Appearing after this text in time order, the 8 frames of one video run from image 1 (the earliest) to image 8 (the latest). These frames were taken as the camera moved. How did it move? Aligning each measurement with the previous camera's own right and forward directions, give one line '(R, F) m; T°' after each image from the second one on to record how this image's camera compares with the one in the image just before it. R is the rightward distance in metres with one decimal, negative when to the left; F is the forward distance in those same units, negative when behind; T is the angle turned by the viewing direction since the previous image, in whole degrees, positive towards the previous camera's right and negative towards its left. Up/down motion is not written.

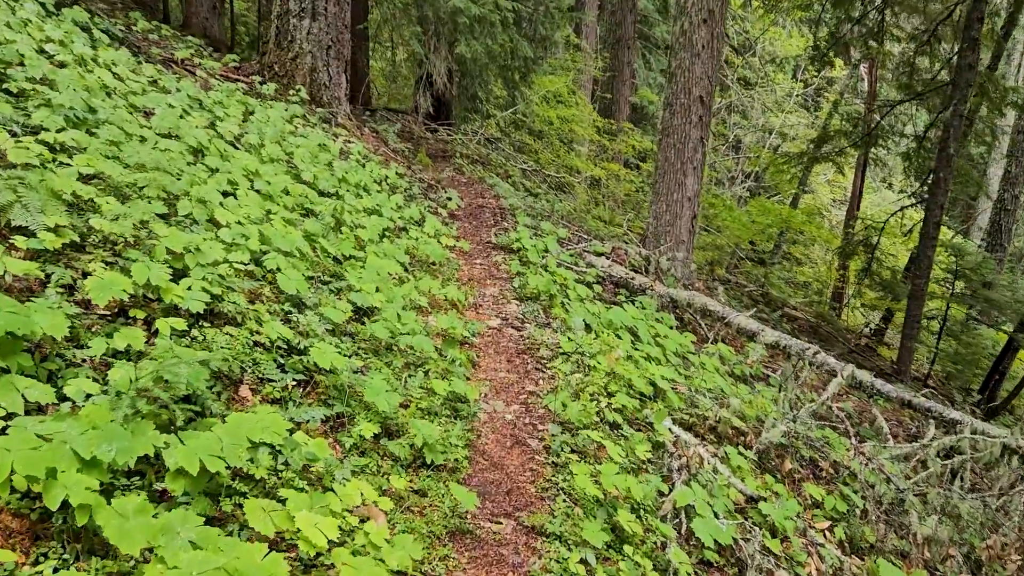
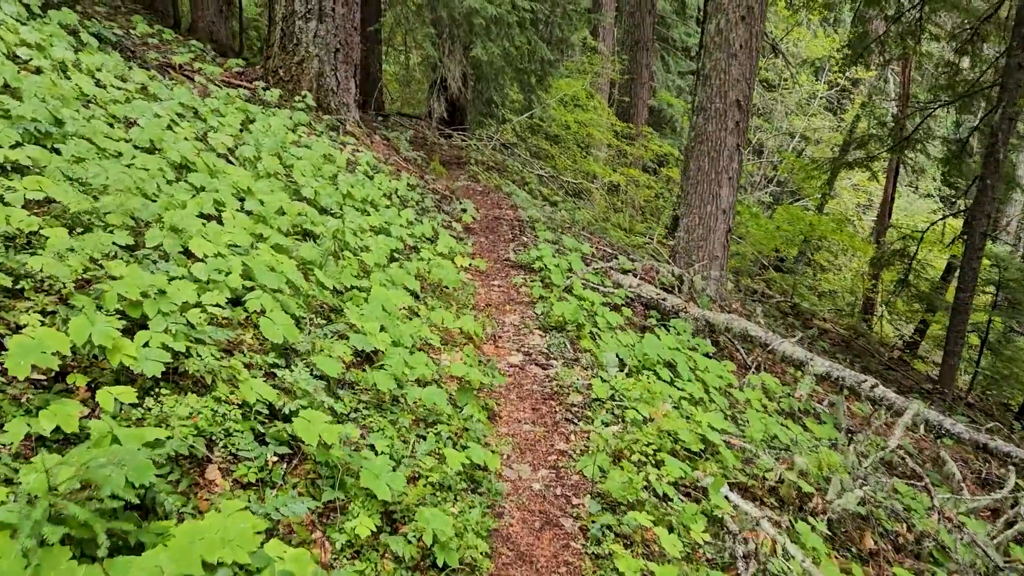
(-0.1, +0.6) m; -1°
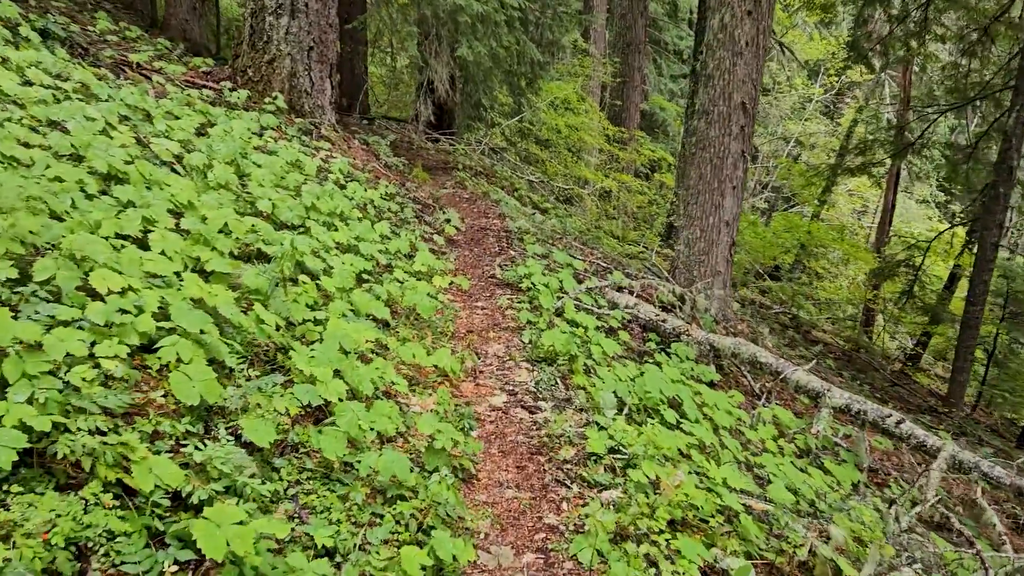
(0.0, +0.6) m; +1°
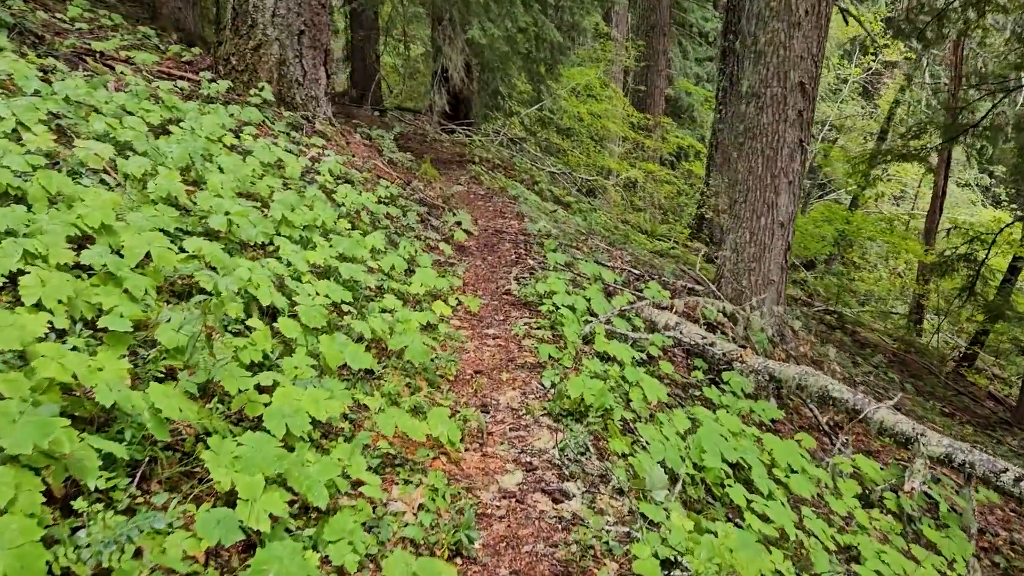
(0.0, +1.0) m; -2°
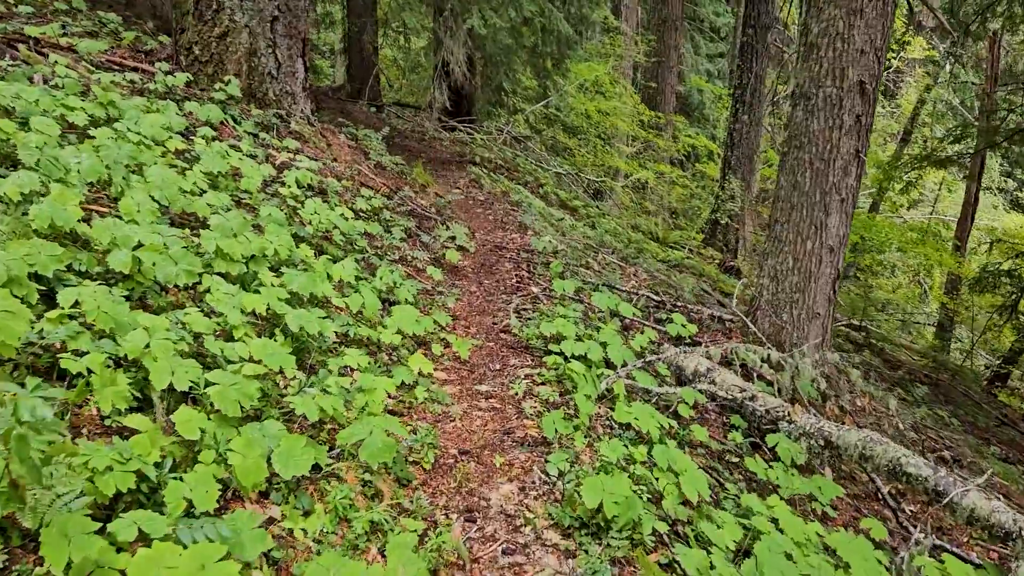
(0.0, +0.9) m; 0°
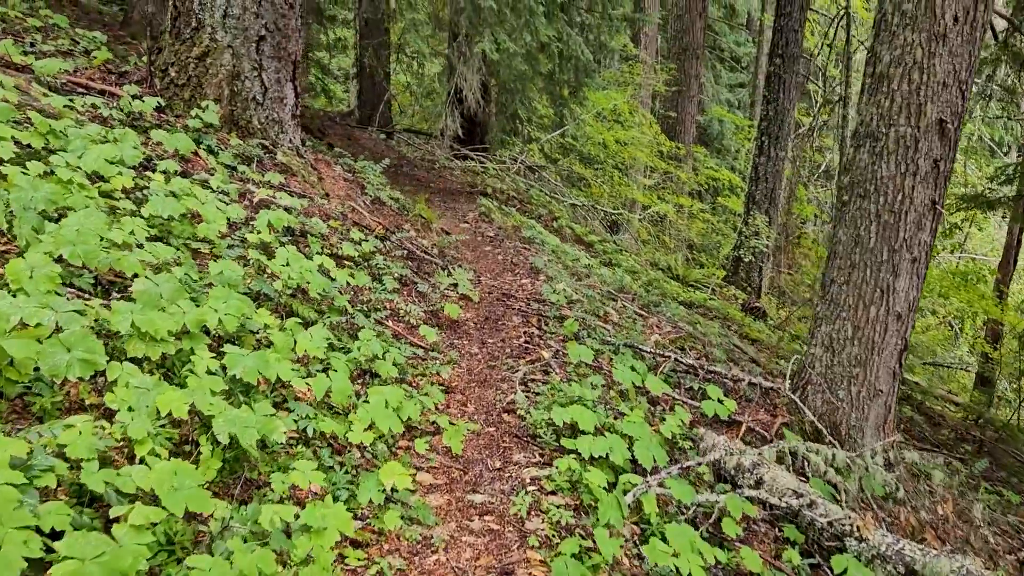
(0.0, +0.8) m; -1°
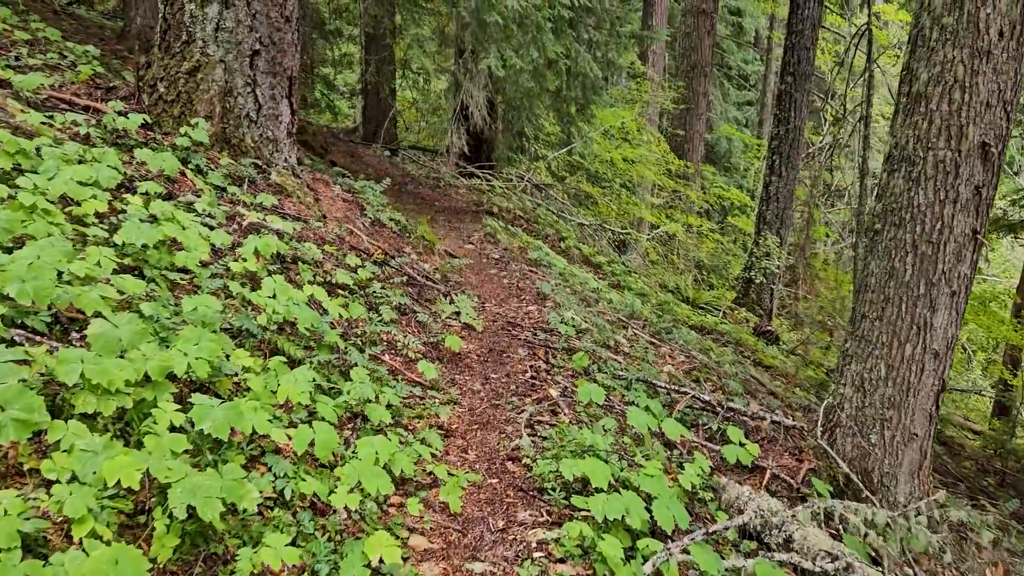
(0.0, +0.3) m; 0°
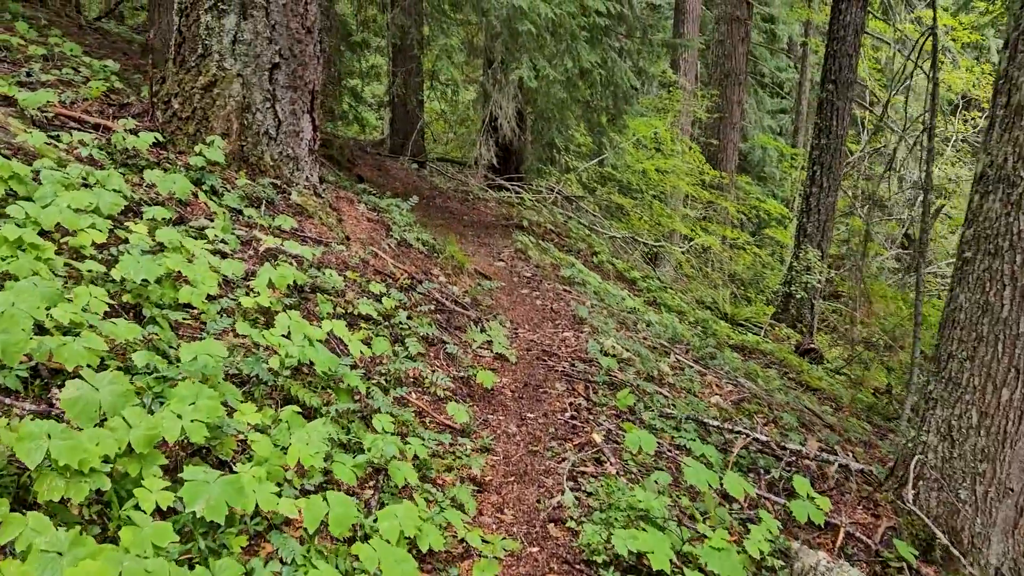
(-0.1, +0.4) m; -2°
